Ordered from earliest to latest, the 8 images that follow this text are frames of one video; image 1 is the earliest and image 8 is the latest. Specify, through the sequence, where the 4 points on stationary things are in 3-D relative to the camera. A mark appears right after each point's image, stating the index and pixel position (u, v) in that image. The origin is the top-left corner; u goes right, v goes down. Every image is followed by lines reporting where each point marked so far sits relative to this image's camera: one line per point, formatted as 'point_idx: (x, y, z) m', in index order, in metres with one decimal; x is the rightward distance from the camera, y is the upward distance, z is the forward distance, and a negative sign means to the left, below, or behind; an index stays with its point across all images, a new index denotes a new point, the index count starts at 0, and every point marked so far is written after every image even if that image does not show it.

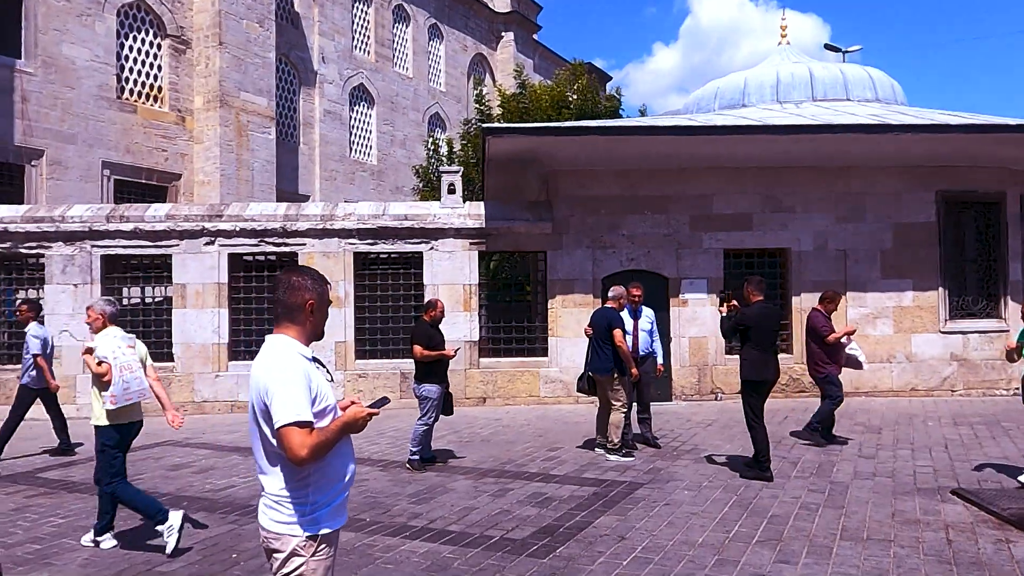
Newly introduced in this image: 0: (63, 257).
0: (-6.1, +0.4, +10.4) m
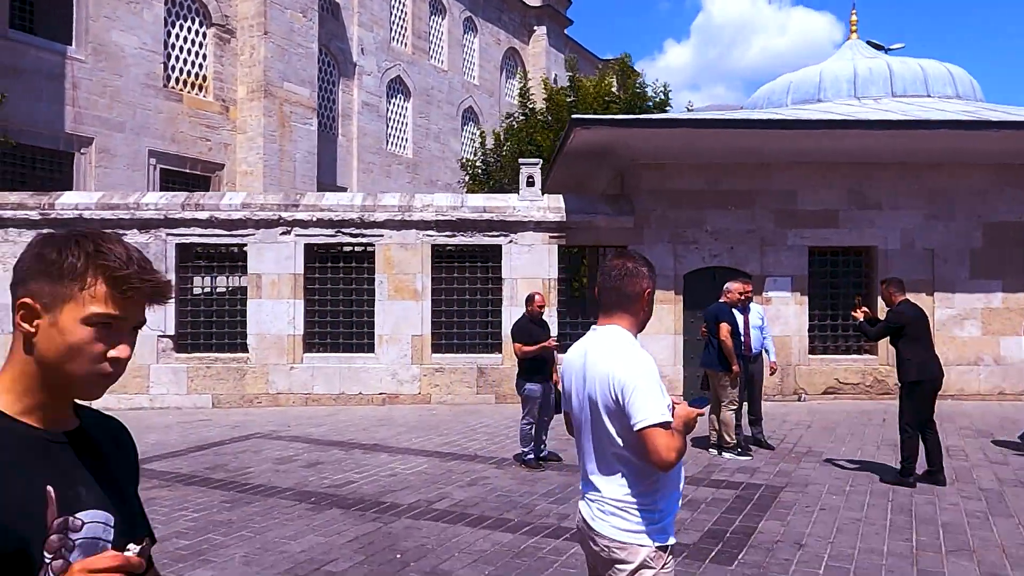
0: (-5.0, +0.6, +10.3) m
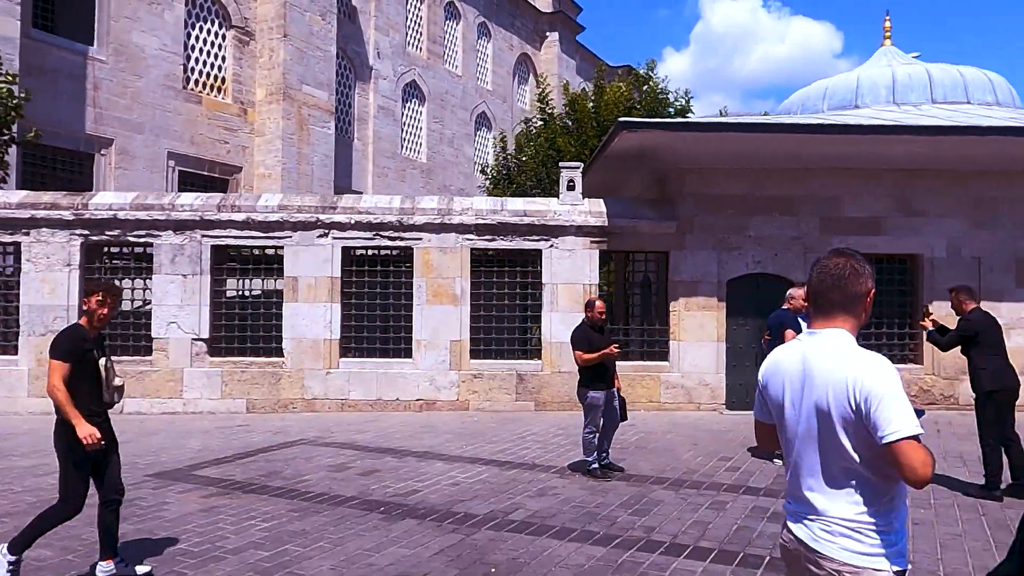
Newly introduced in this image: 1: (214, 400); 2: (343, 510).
0: (-4.5, +0.6, +10.1) m
1: (-3.9, -1.5, +10.0) m
2: (-1.2, -1.6, +5.4) m
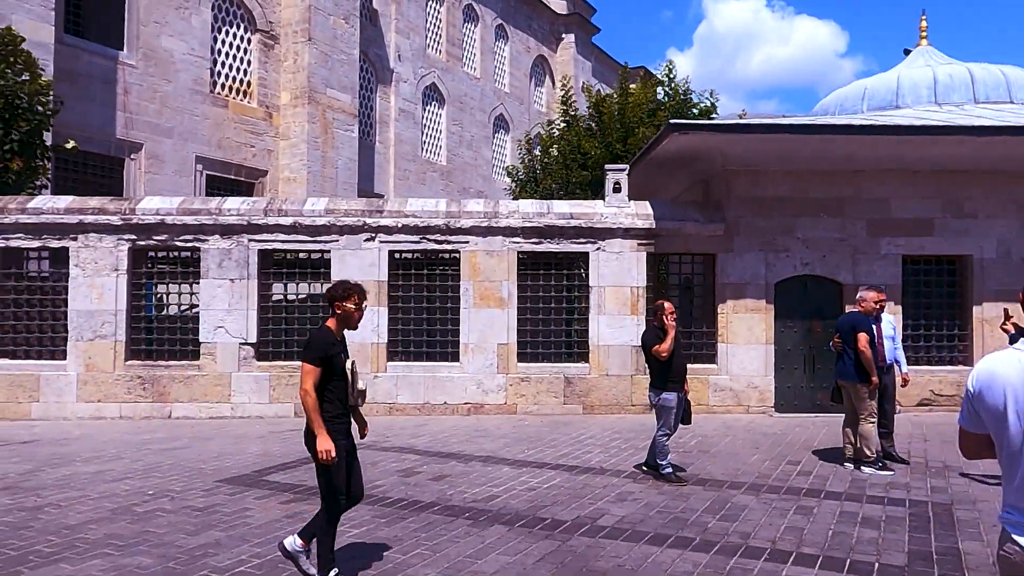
0: (-3.8, +0.5, +10.1) m
1: (-3.3, -1.5, +10.0) m
2: (-0.6, -1.6, +5.3) m
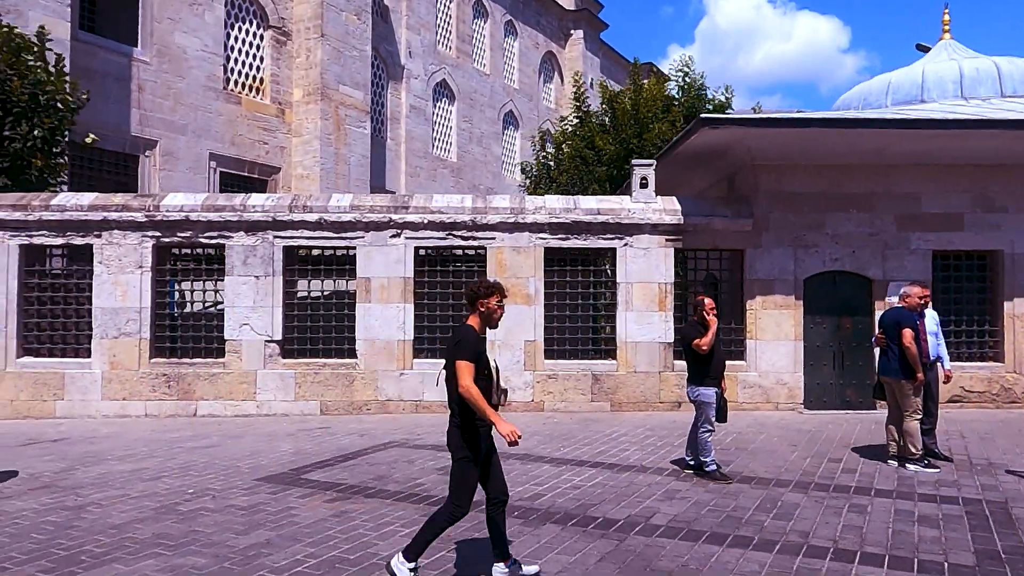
0: (-3.5, +0.5, +10.0) m
1: (-2.9, -1.5, +10.0) m
2: (-0.2, -1.6, +5.3) m
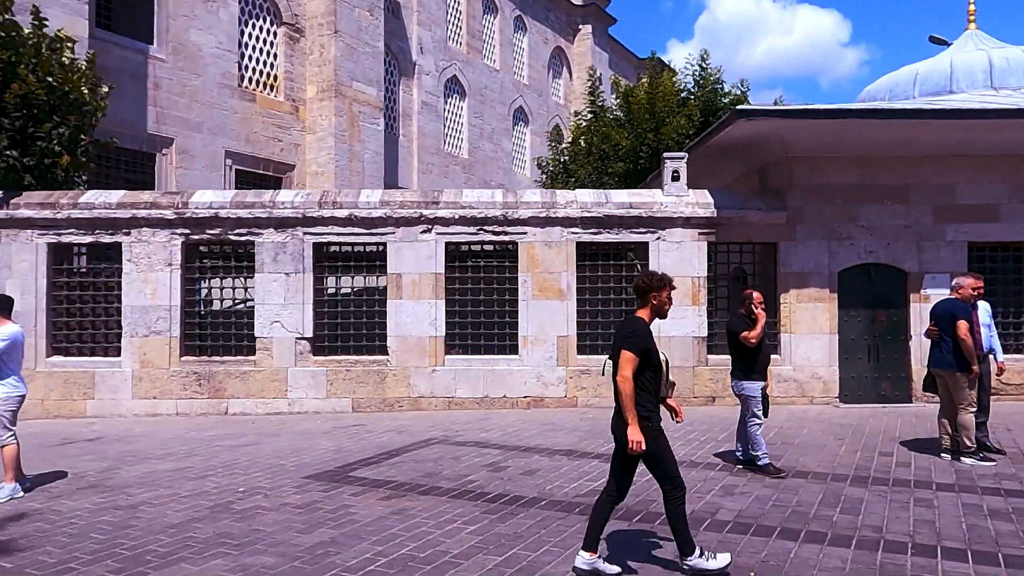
0: (-3.1, +0.6, +9.9) m
1: (-2.5, -1.4, +9.9) m
2: (+0.2, -1.5, +5.2) m
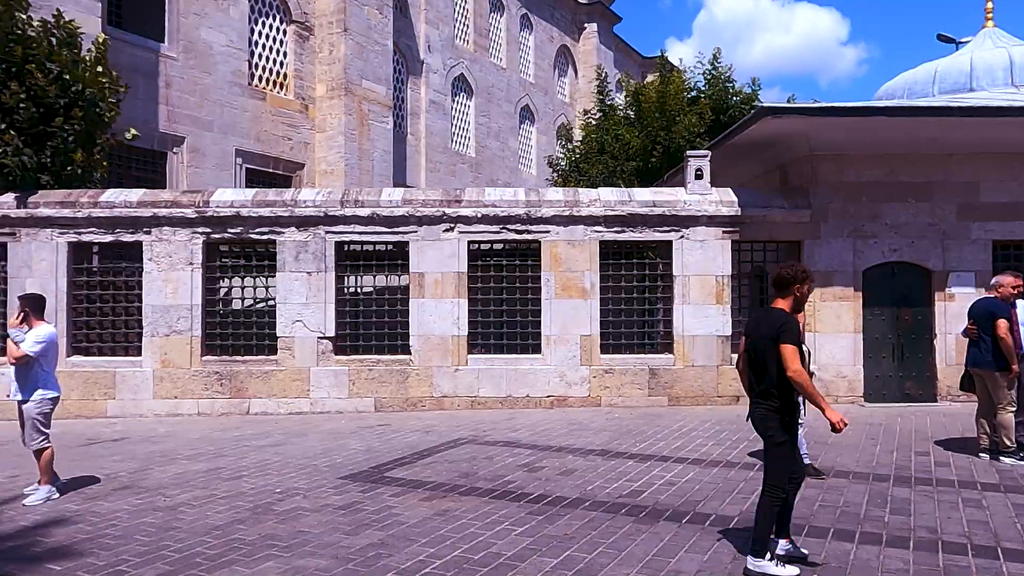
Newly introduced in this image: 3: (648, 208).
0: (-2.8, +0.6, +9.9) m
1: (-2.2, -1.4, +9.9) m
2: (+0.5, -1.5, +5.1) m
3: (+1.8, +1.0, +9.9) m
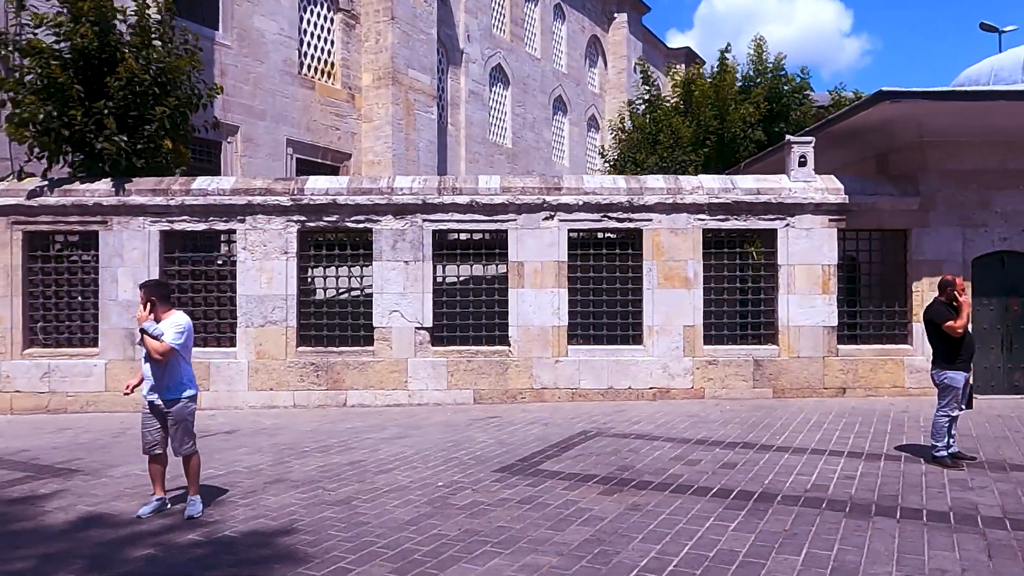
0: (-1.5, +0.7, +9.7) m
1: (-0.9, -1.3, +9.7) m
2: (+1.8, -1.4, +4.9) m
3: (+3.1, +1.2, +9.6) m
